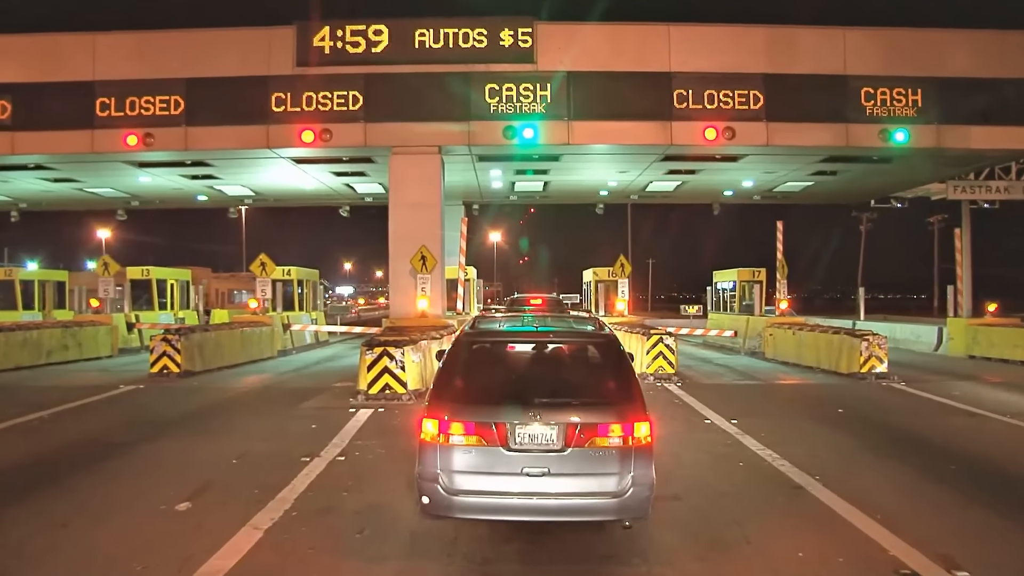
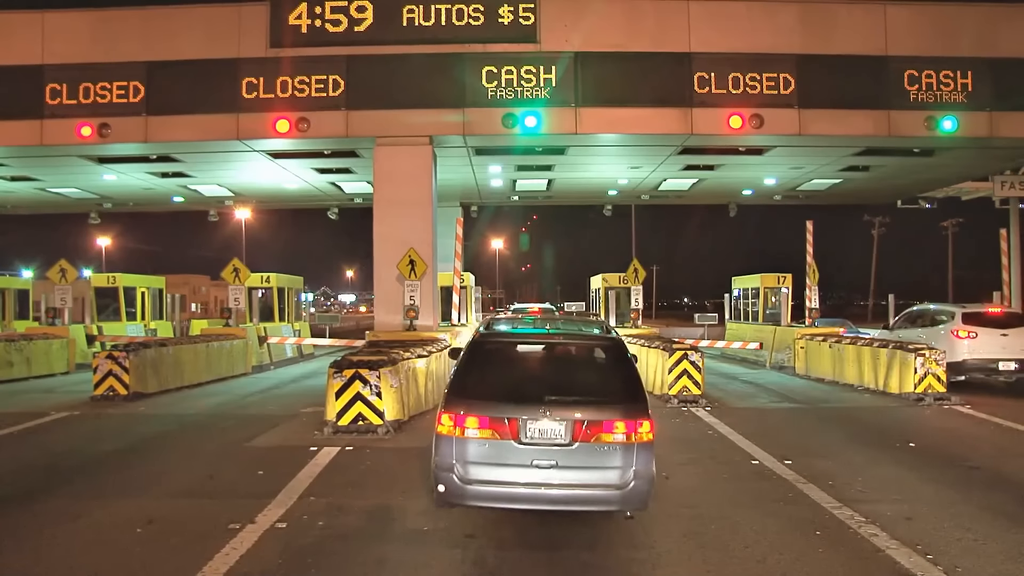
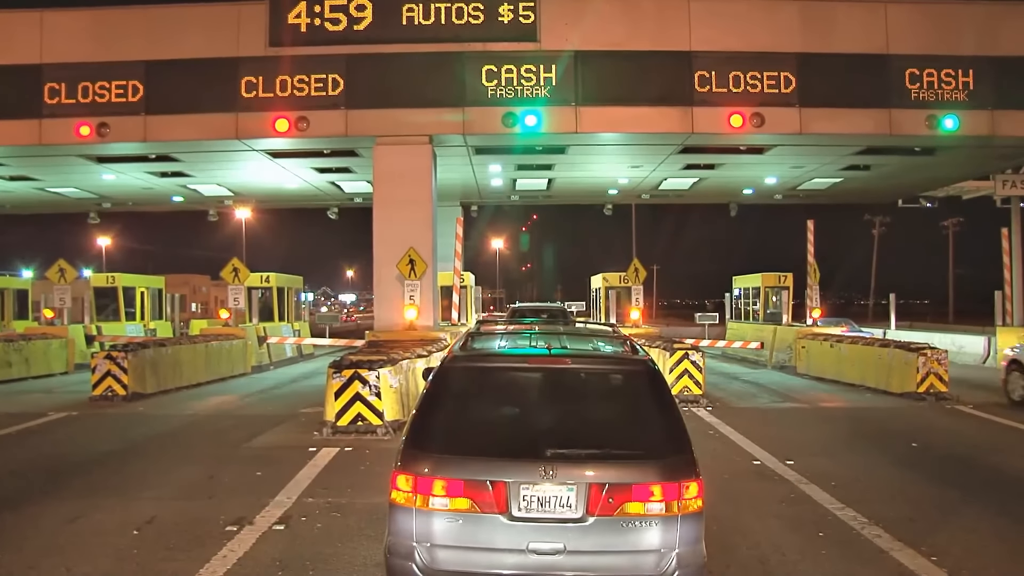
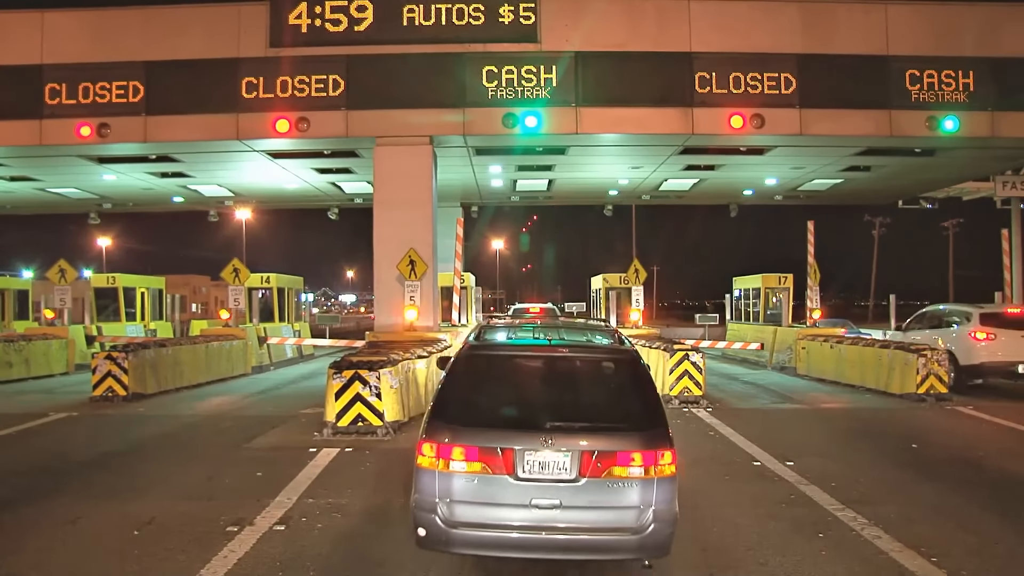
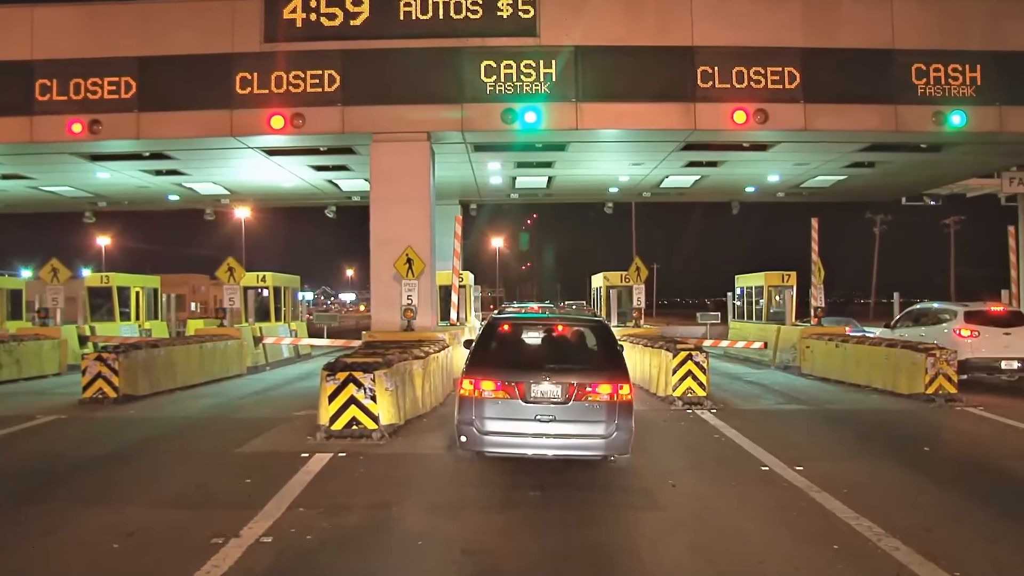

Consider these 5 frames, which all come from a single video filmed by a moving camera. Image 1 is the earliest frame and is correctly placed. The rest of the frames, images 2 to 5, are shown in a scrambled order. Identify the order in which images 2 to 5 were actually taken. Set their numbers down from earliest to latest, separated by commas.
3, 4, 2, 5
